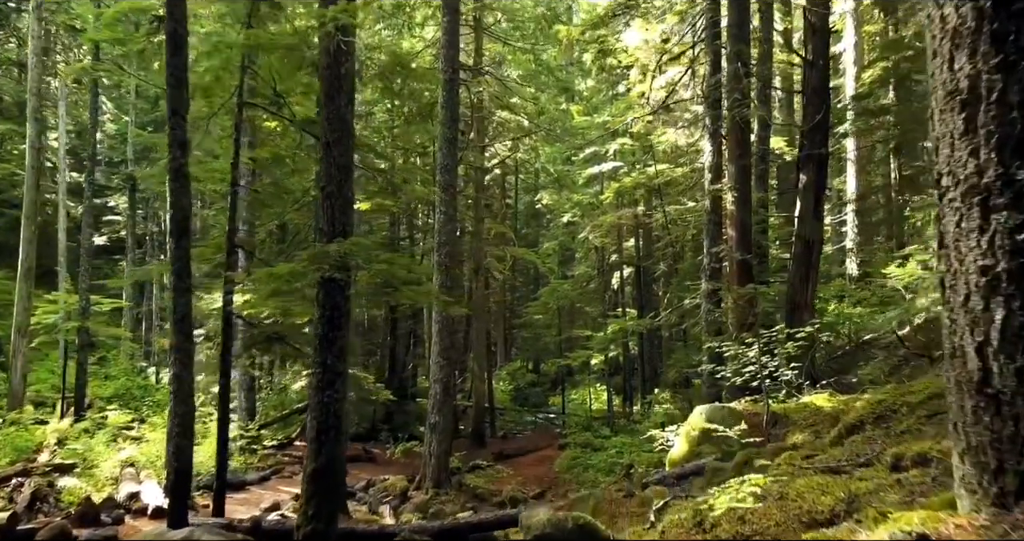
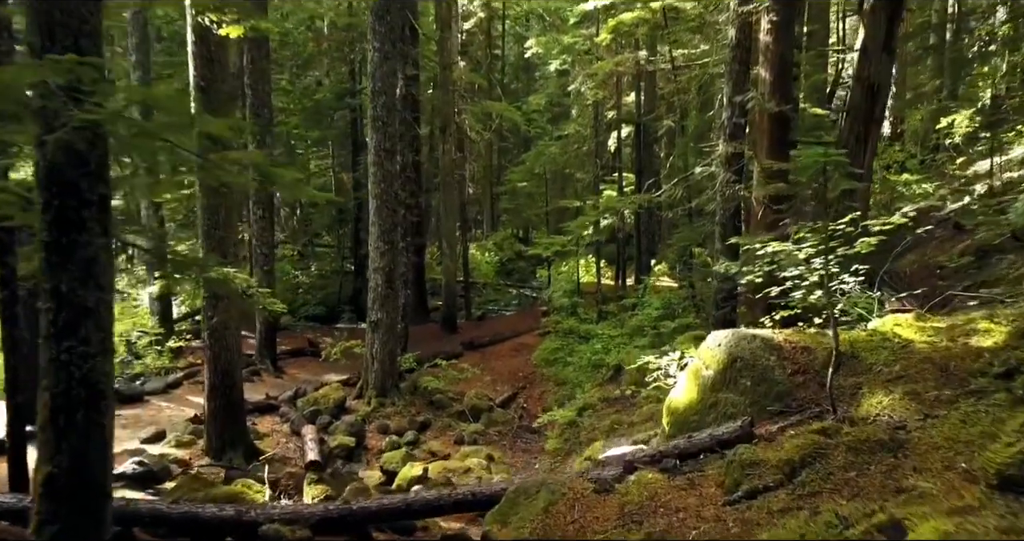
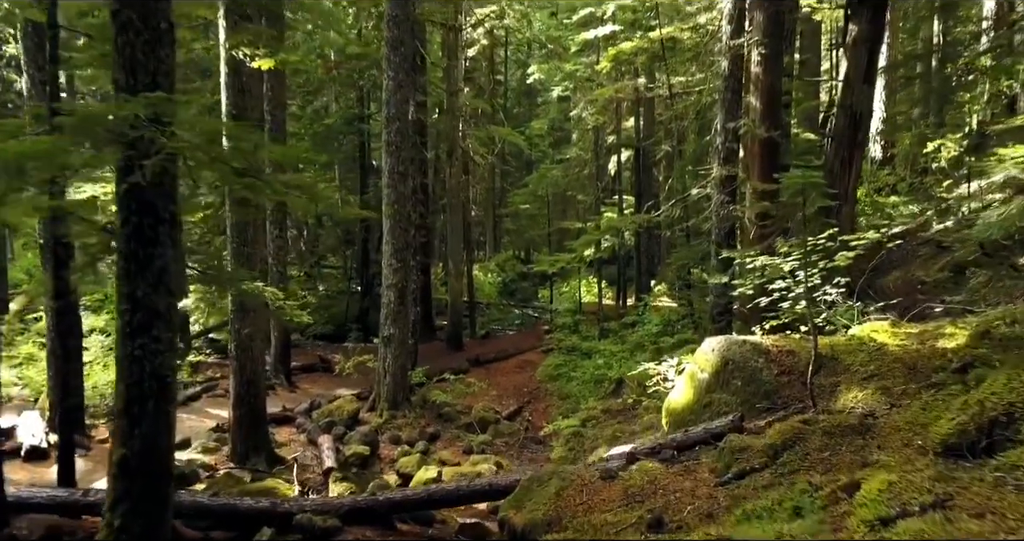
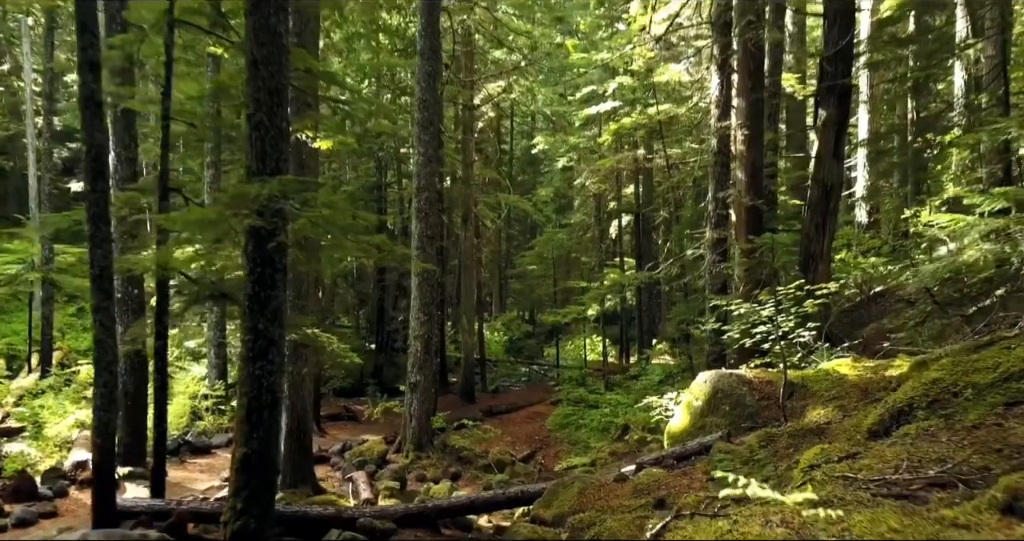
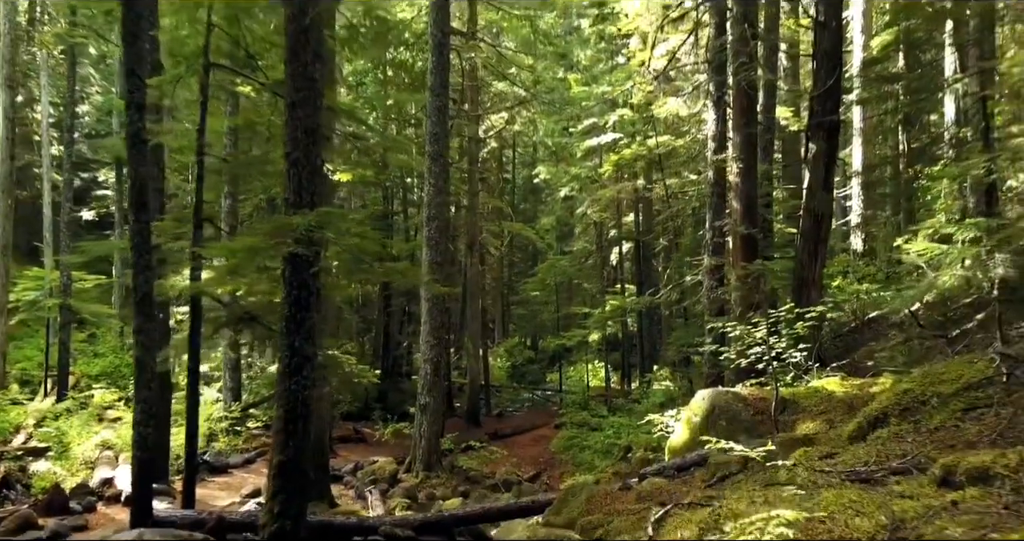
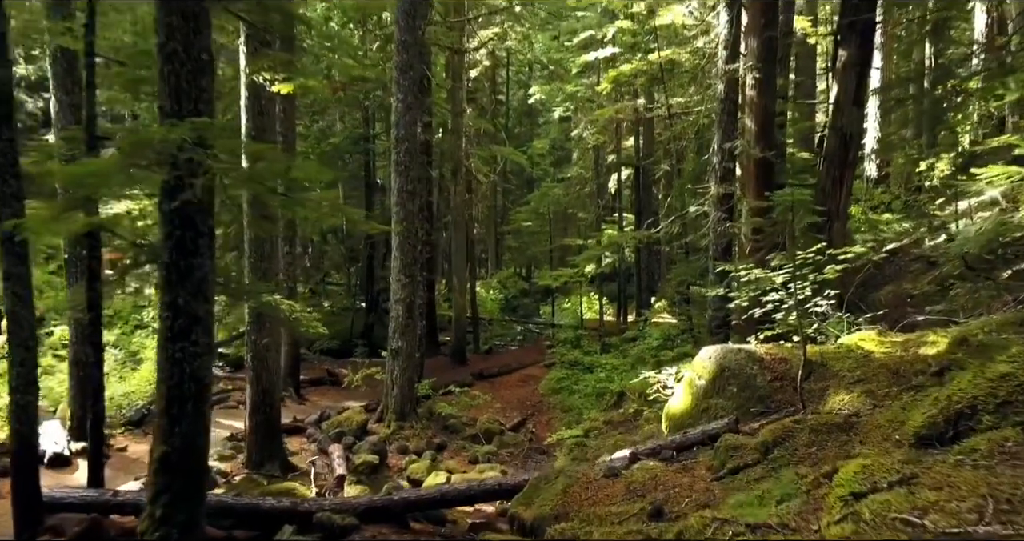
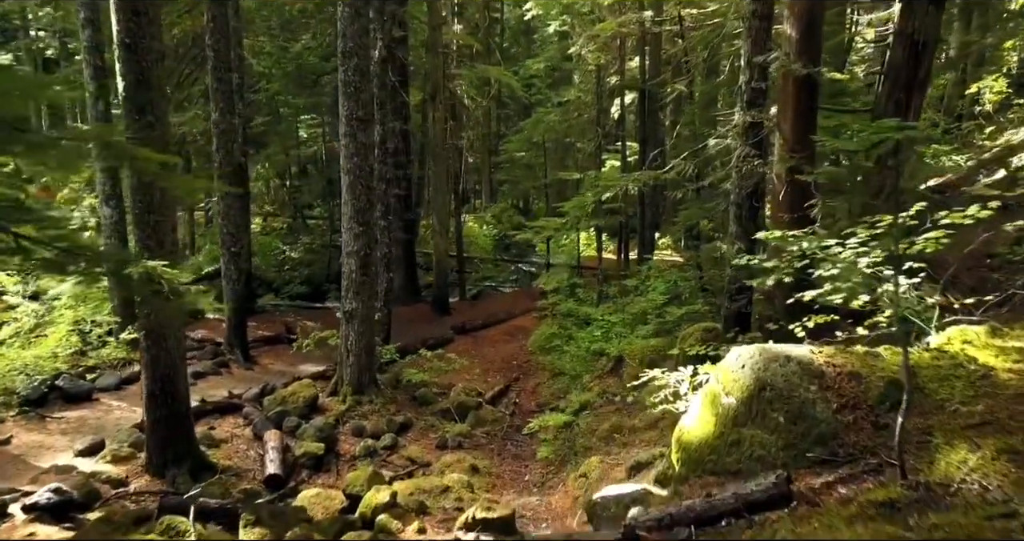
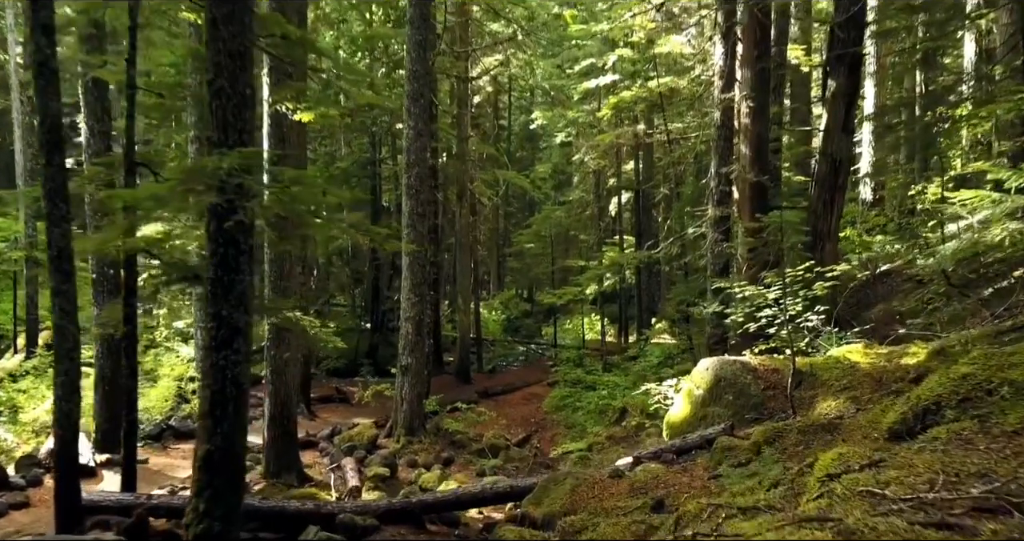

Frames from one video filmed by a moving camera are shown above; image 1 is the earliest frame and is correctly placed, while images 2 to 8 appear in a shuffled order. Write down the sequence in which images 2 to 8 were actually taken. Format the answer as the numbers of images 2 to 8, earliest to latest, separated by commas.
5, 4, 8, 6, 3, 2, 7
